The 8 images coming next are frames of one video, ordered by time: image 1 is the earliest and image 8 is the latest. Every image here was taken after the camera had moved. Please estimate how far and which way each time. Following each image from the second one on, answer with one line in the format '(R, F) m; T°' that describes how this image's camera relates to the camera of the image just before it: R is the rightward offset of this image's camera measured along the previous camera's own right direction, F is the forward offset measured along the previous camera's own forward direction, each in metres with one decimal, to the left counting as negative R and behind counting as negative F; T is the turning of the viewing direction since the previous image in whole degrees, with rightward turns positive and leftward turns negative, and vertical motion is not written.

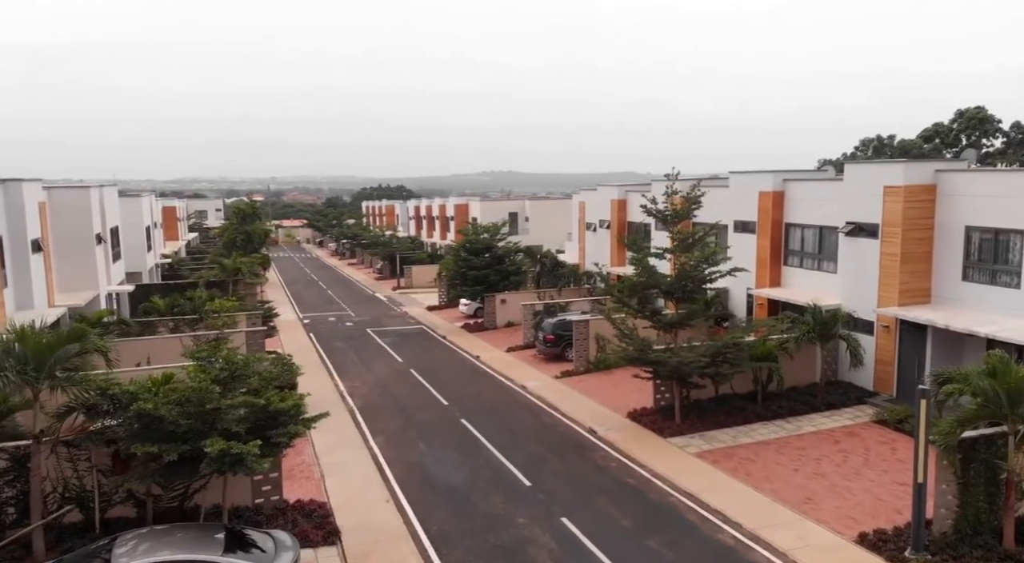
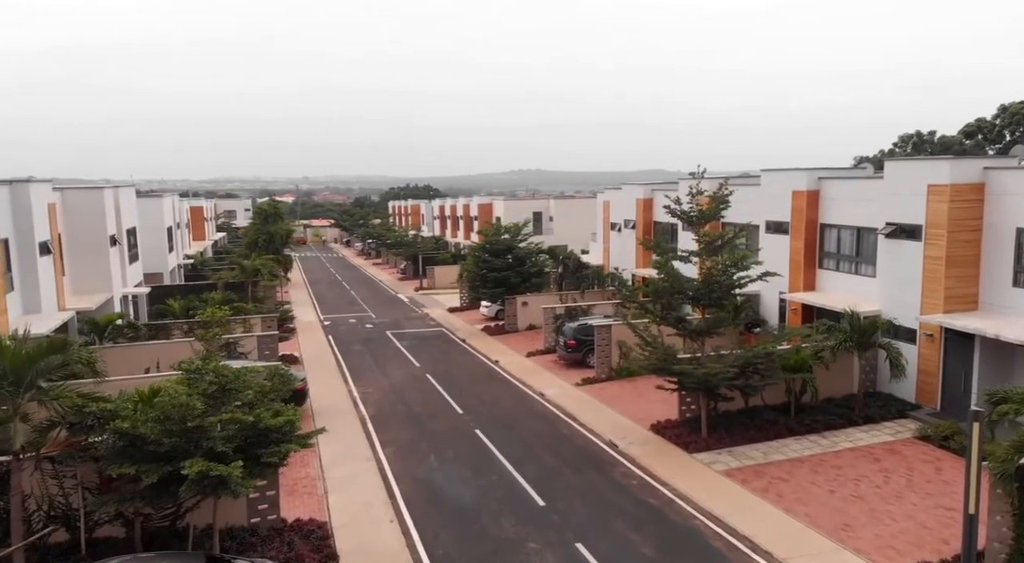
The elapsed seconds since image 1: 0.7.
(+0.3, +0.9) m; -2°
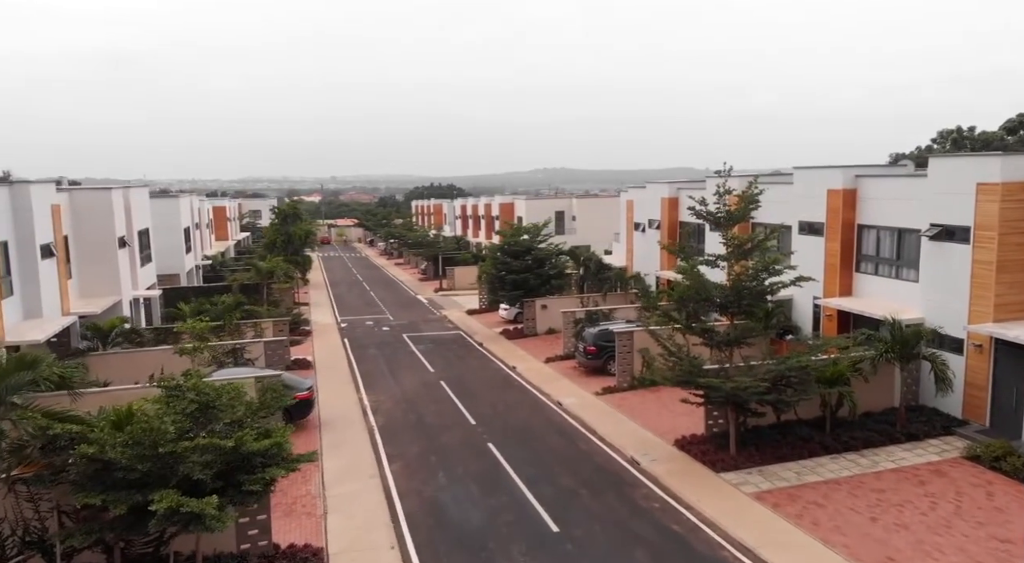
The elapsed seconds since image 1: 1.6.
(+0.2, +1.1) m; -2°
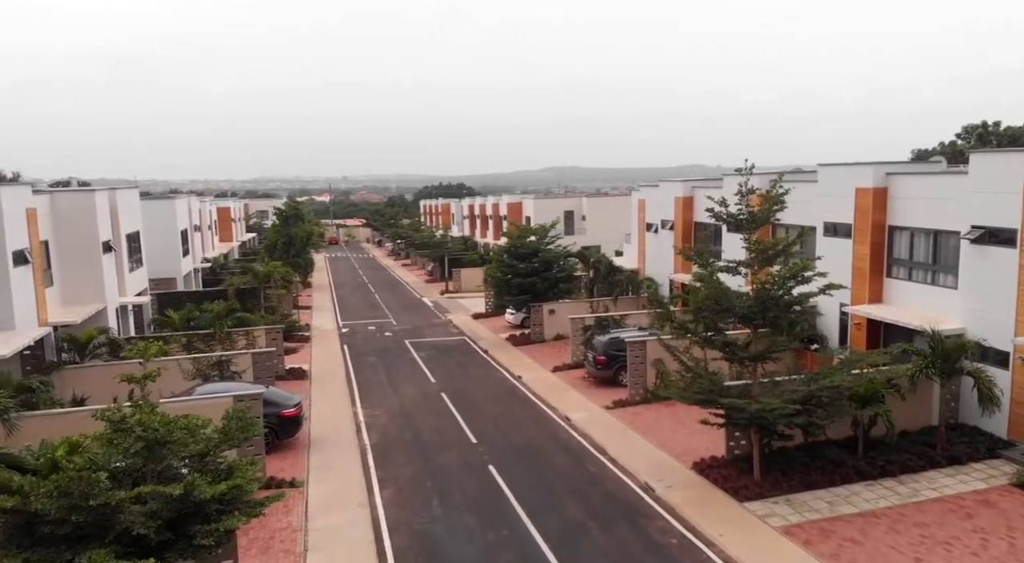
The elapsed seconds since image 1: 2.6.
(+0.2, +1.4) m; -1°
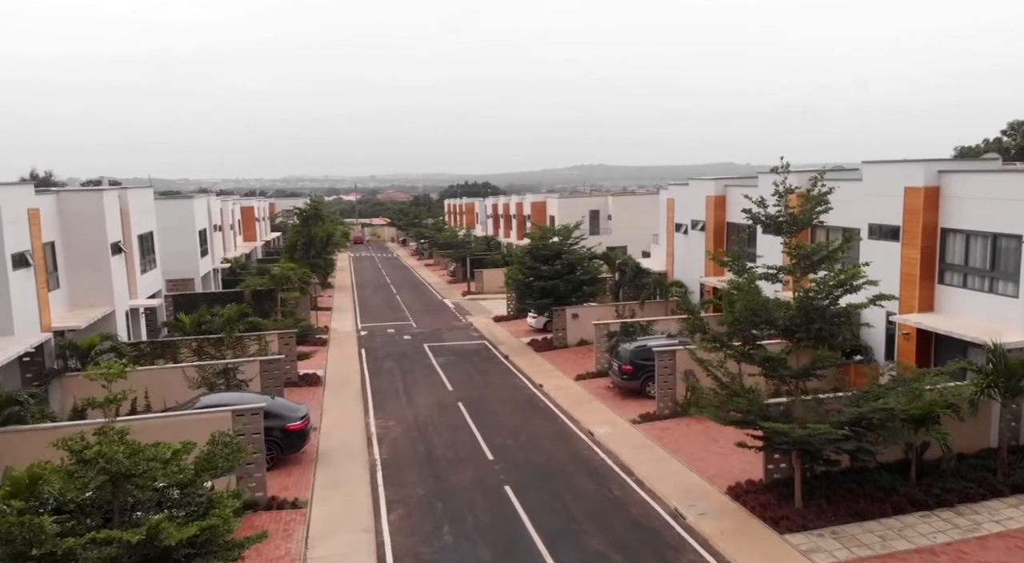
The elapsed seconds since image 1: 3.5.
(+0.1, +1.2) m; -2°
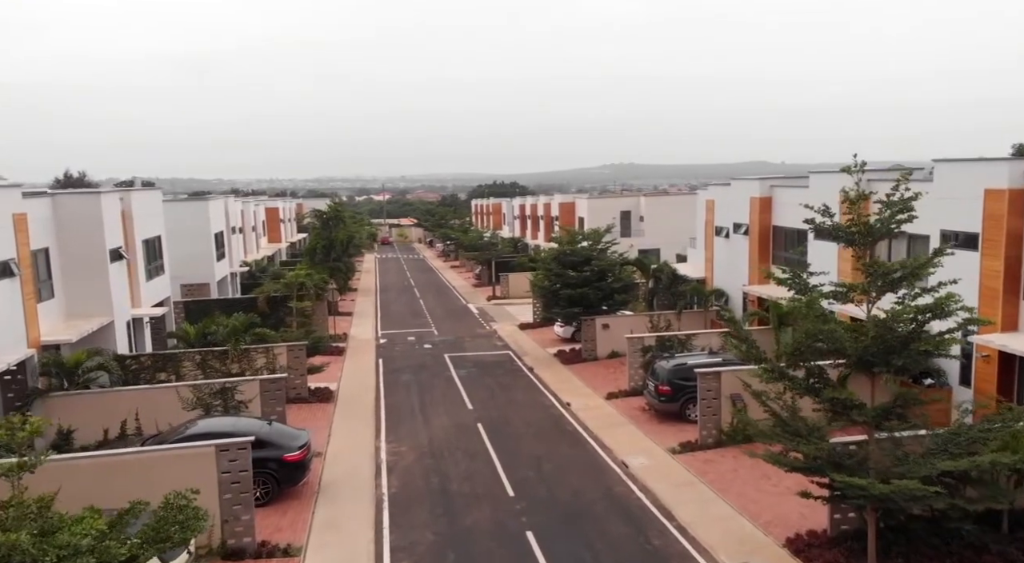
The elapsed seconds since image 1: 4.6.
(+0.1, +1.9) m; -2°
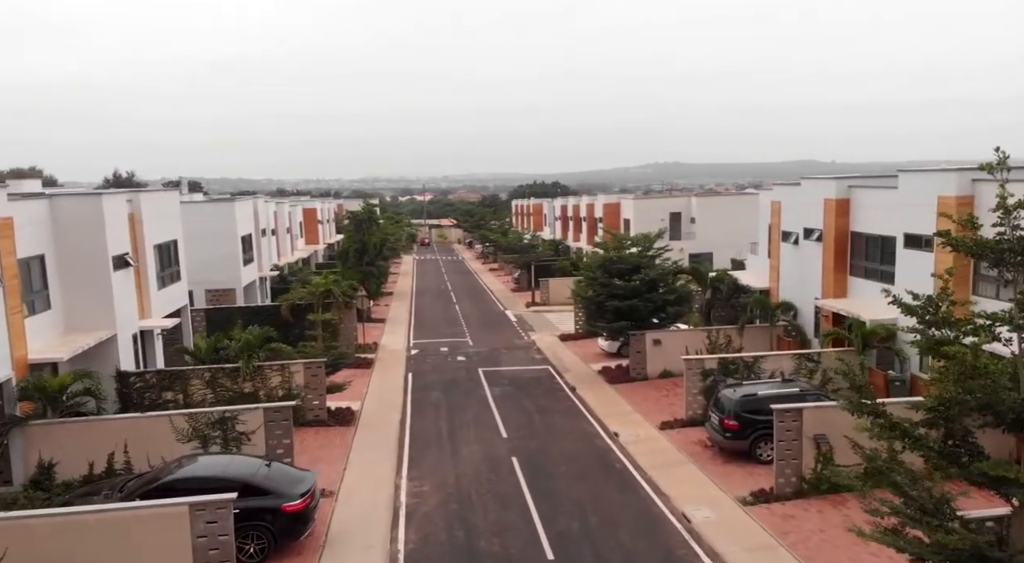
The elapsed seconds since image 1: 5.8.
(0.0, +2.5) m; -3°
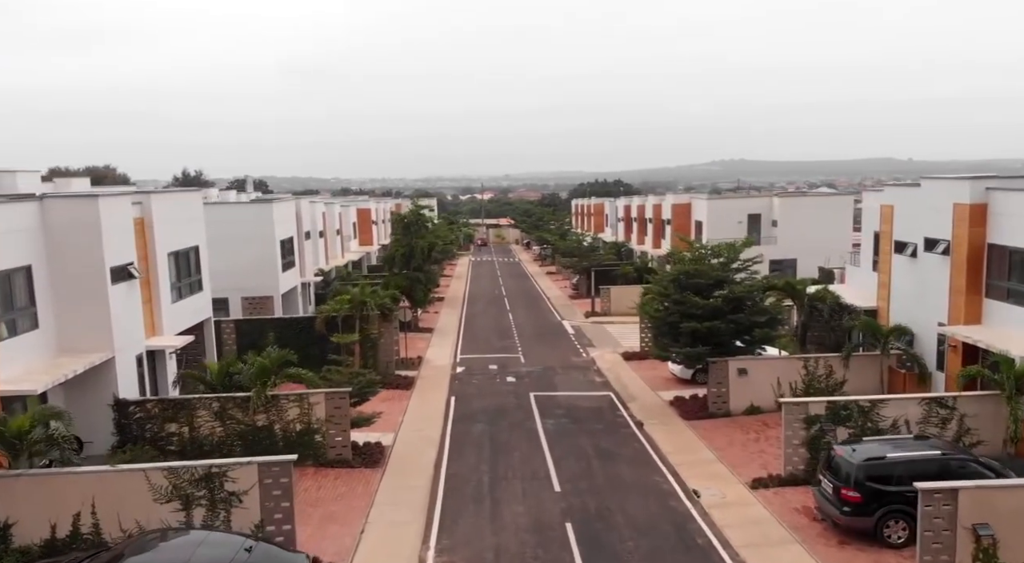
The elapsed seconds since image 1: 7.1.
(+0.1, +3.3) m; -4°
